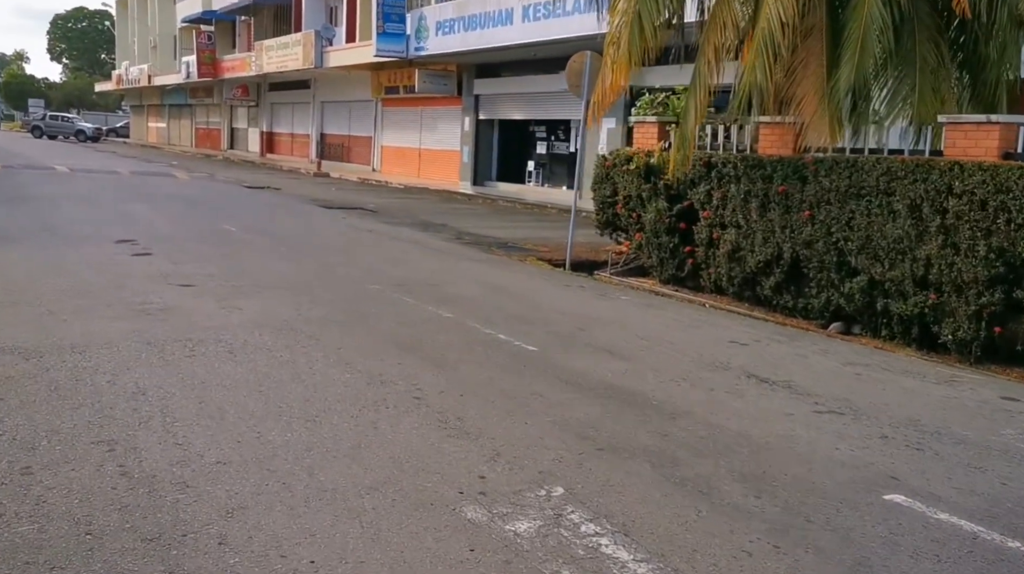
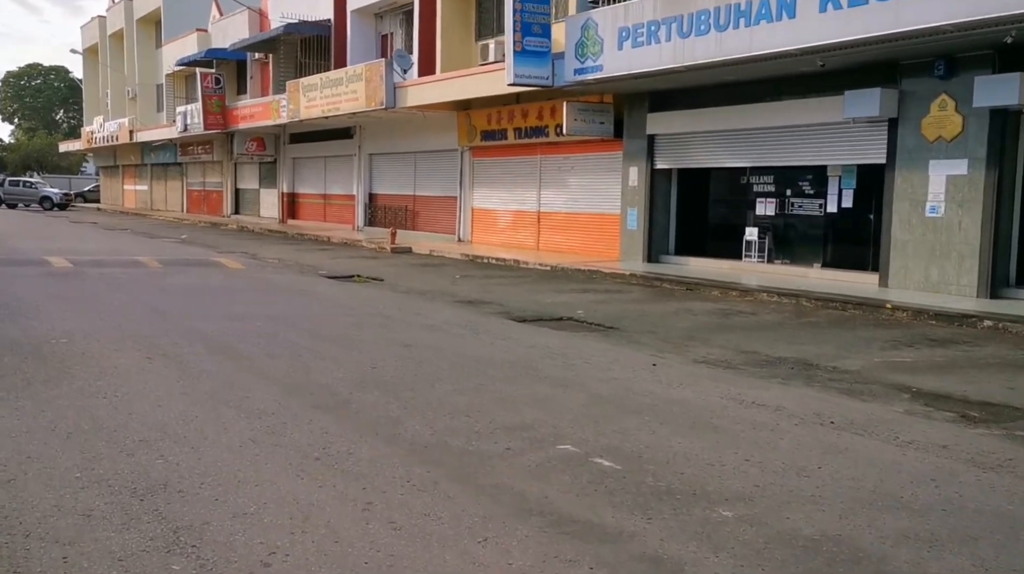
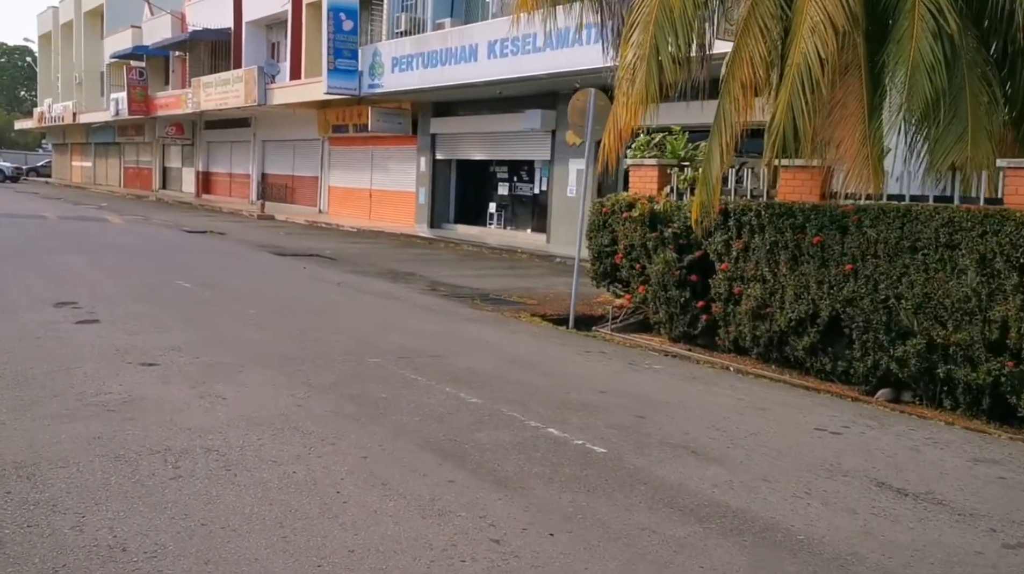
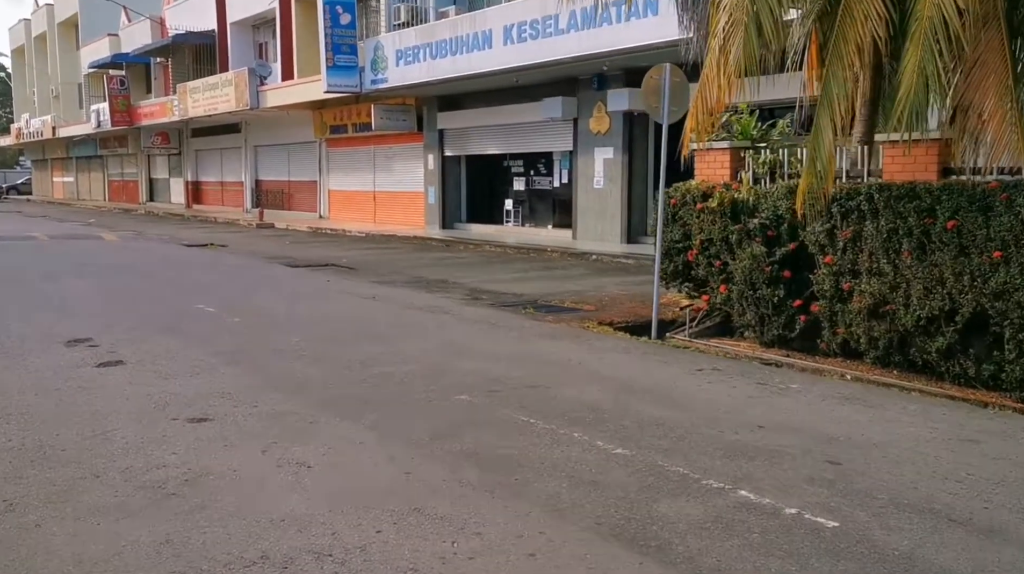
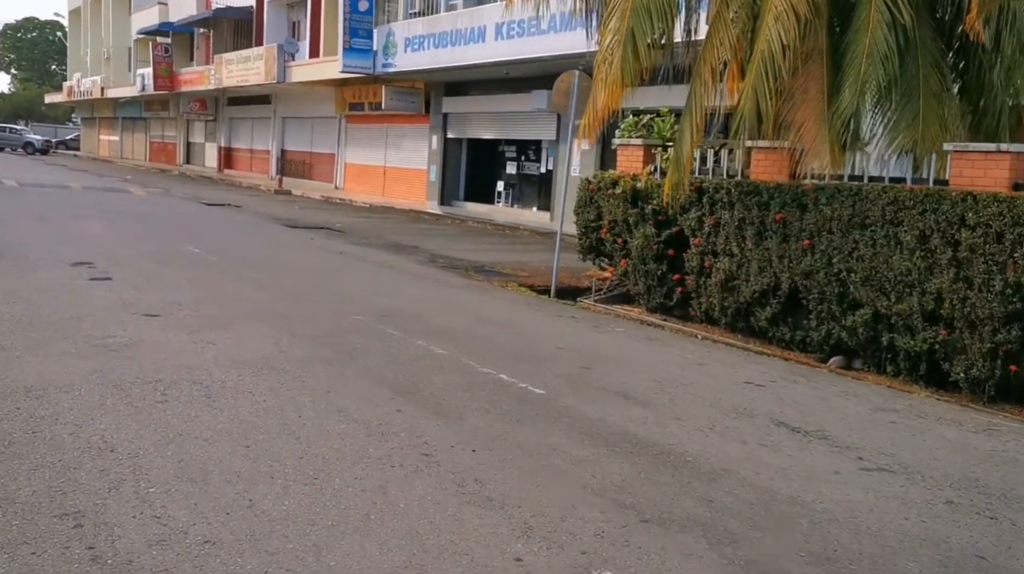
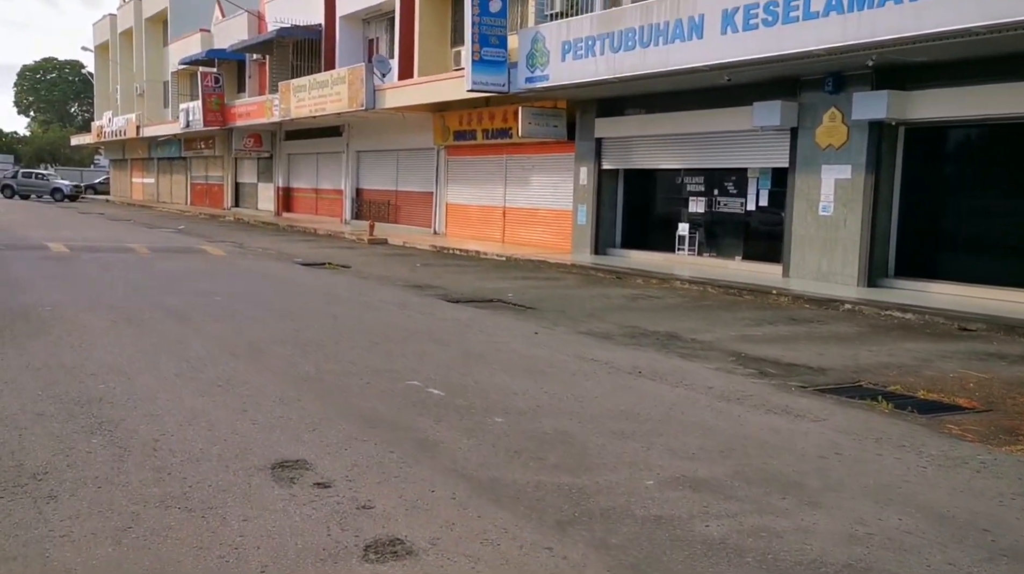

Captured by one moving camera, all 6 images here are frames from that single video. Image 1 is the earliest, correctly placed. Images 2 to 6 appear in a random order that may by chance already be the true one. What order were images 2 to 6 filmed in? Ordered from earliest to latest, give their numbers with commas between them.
5, 3, 4, 6, 2
